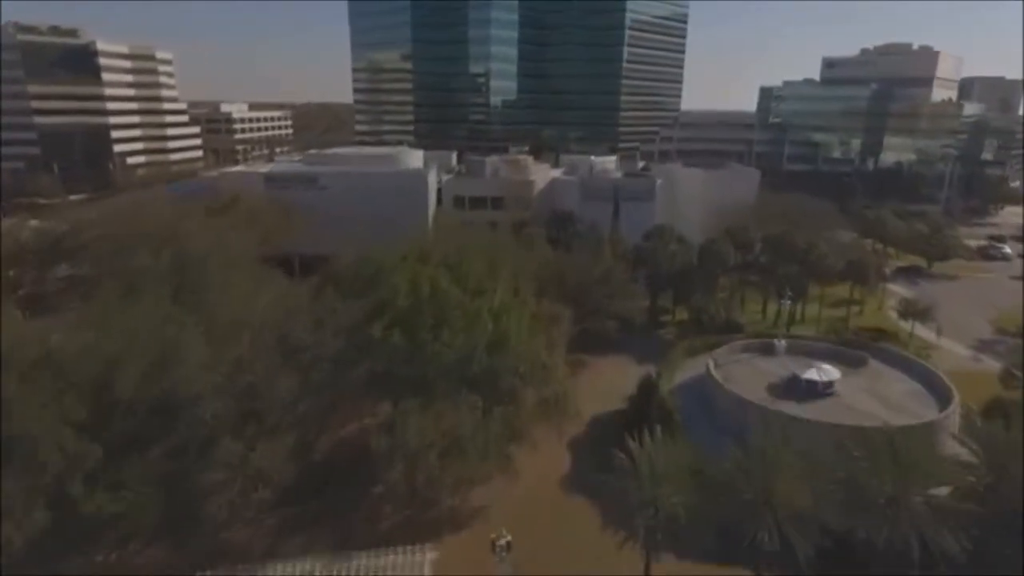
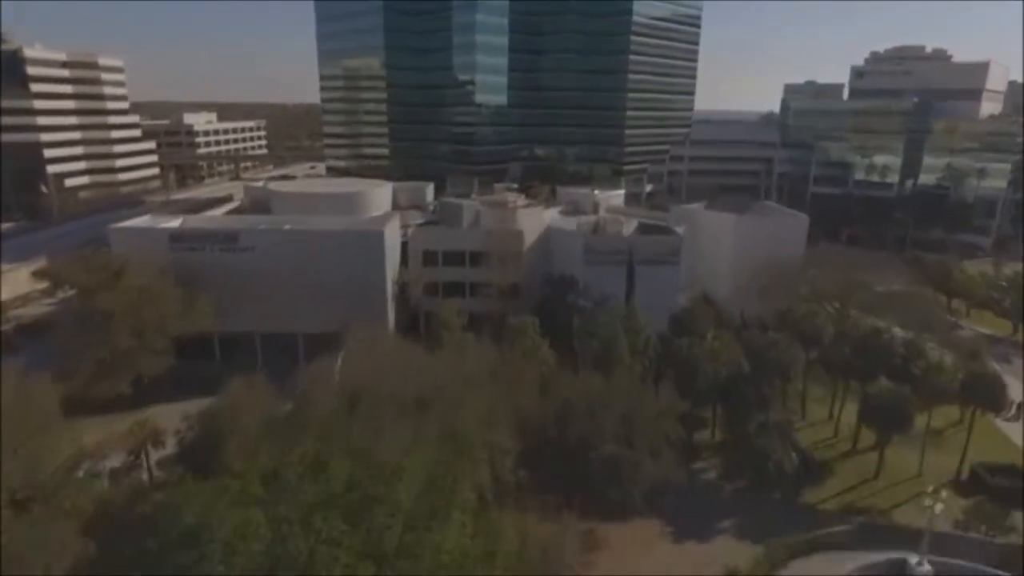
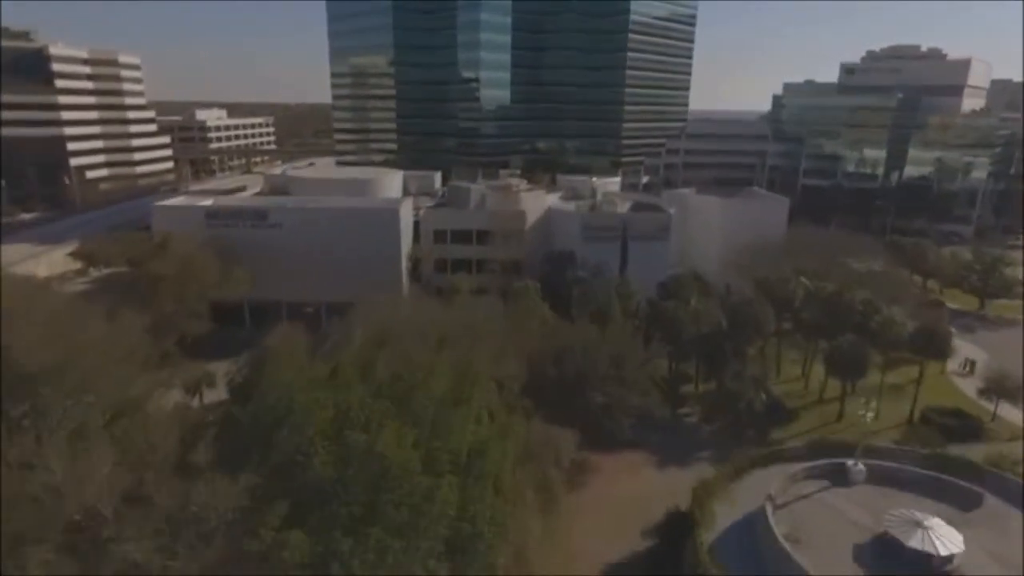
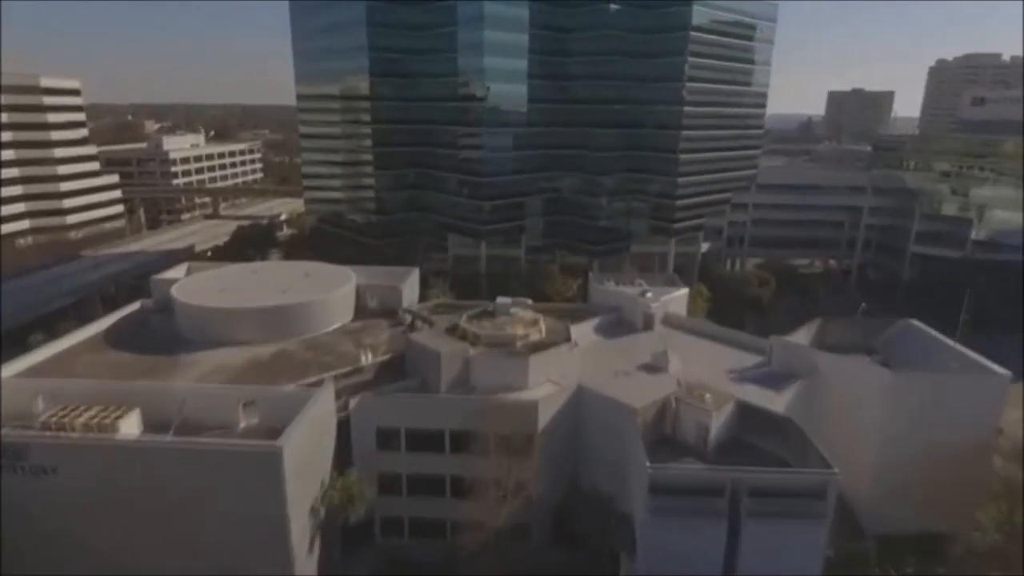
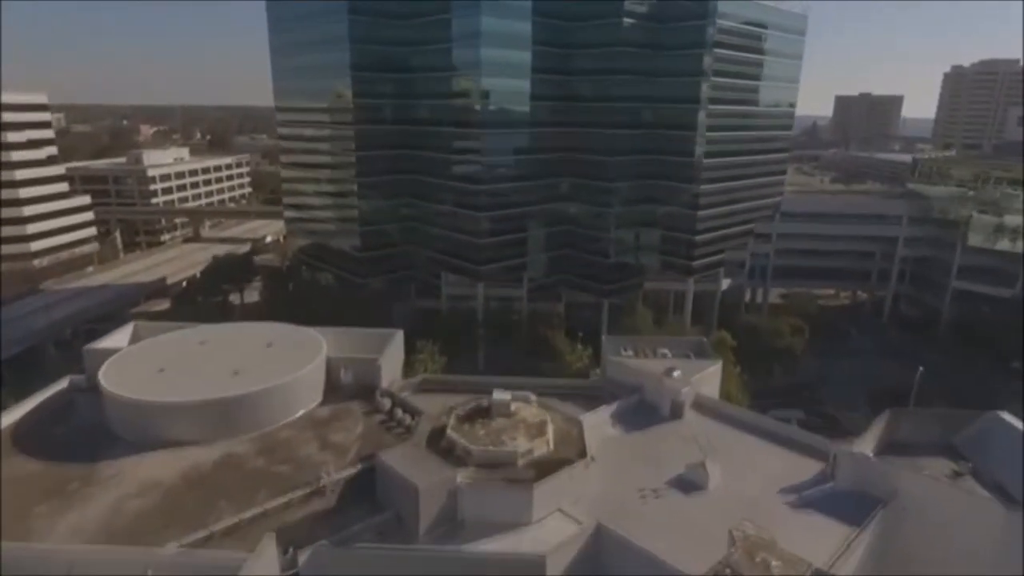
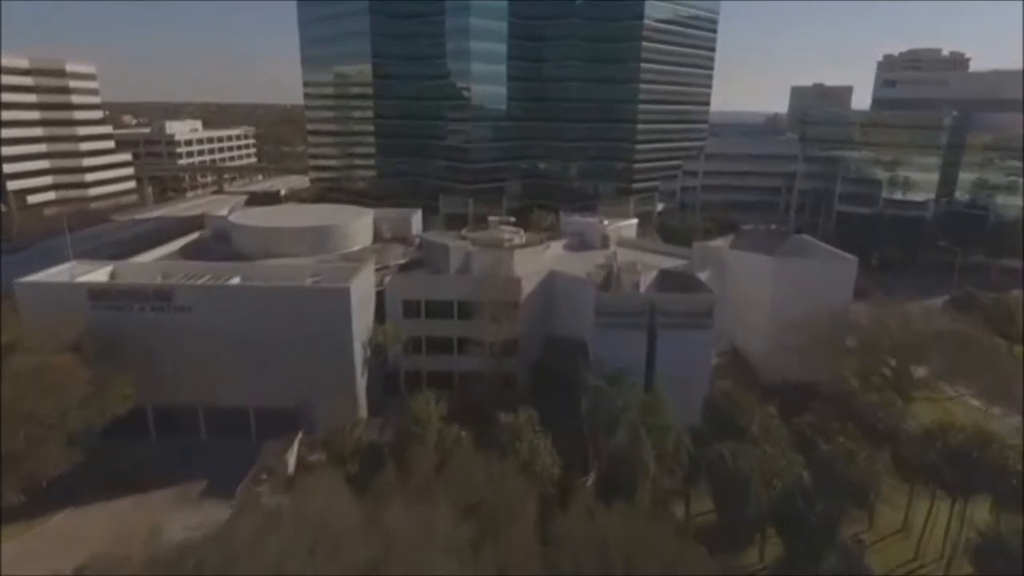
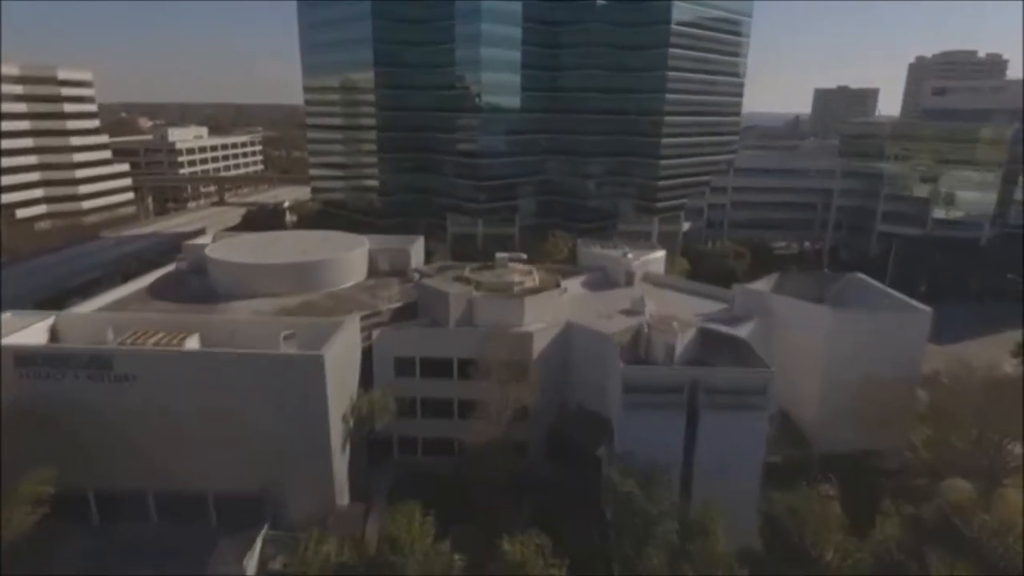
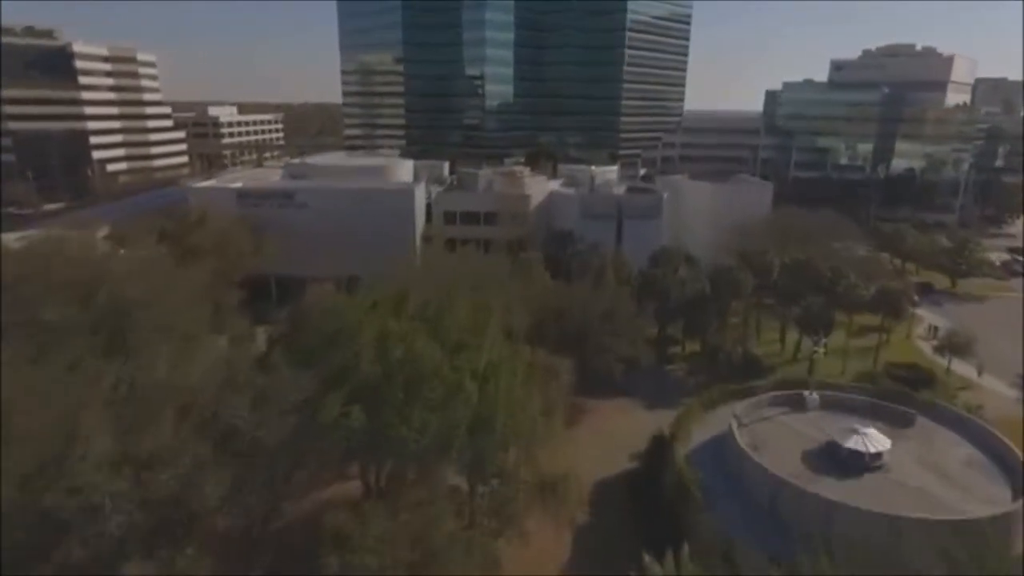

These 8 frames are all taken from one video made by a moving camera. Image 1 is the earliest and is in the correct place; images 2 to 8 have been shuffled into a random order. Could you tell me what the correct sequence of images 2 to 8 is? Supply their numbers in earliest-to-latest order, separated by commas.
8, 3, 2, 6, 7, 4, 5
